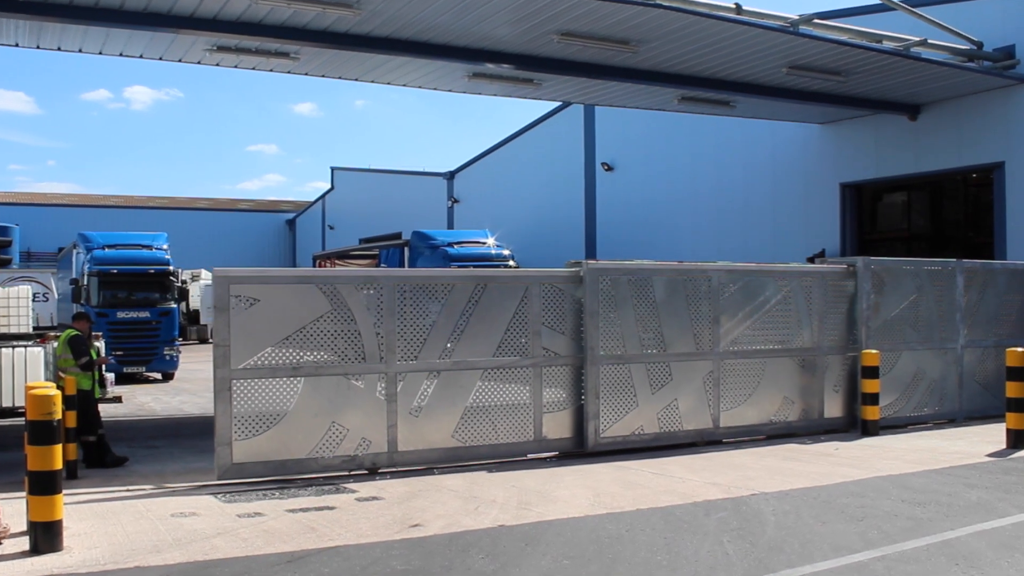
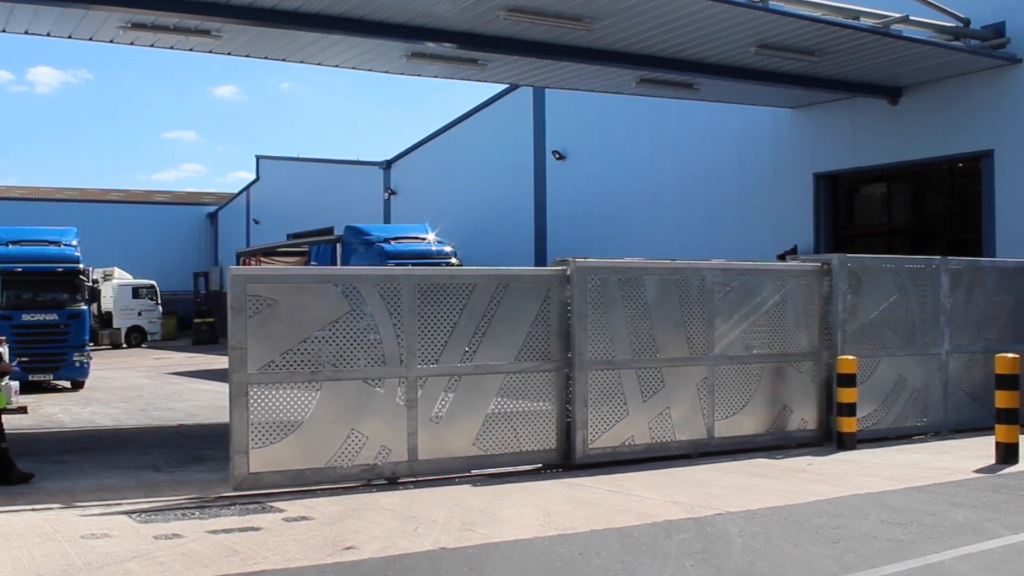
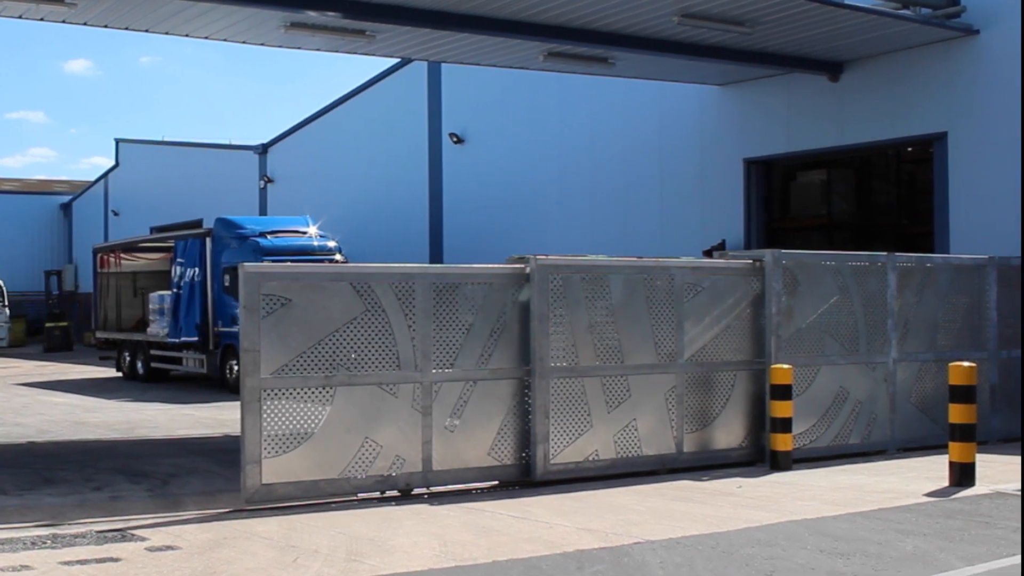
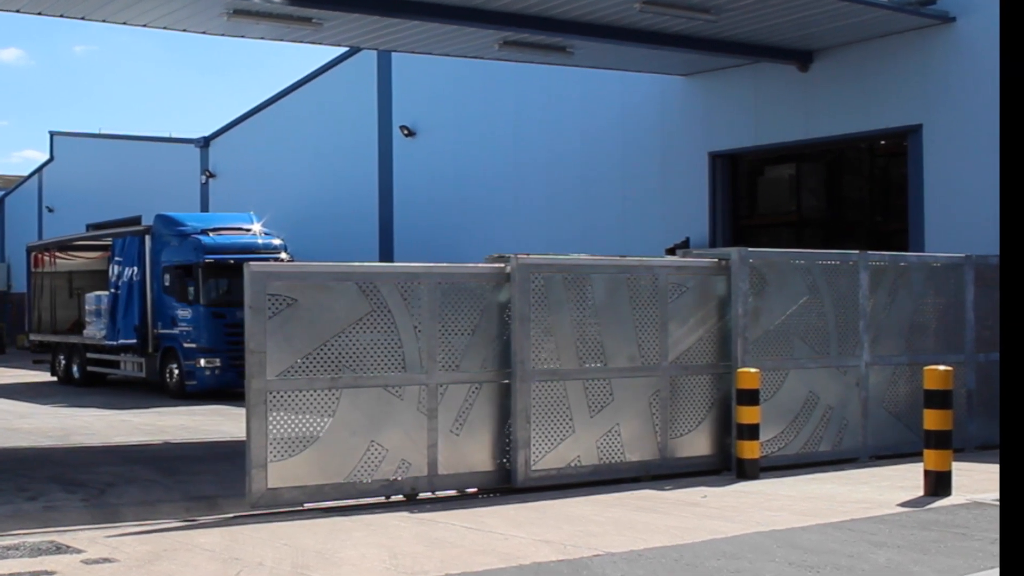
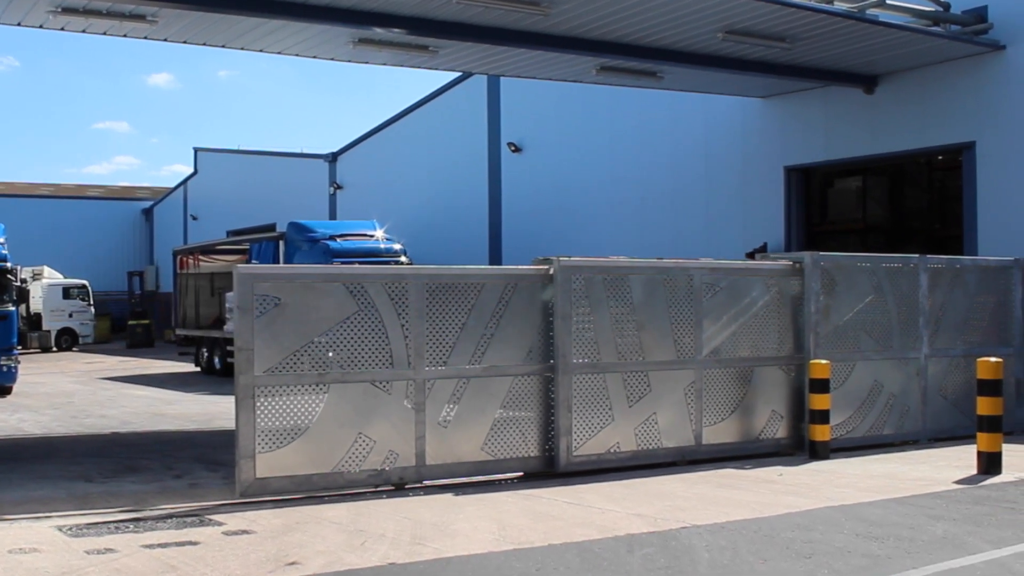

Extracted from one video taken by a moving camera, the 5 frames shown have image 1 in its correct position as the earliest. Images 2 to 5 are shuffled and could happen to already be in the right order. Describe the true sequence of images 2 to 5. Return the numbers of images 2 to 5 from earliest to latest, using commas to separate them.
2, 5, 3, 4
